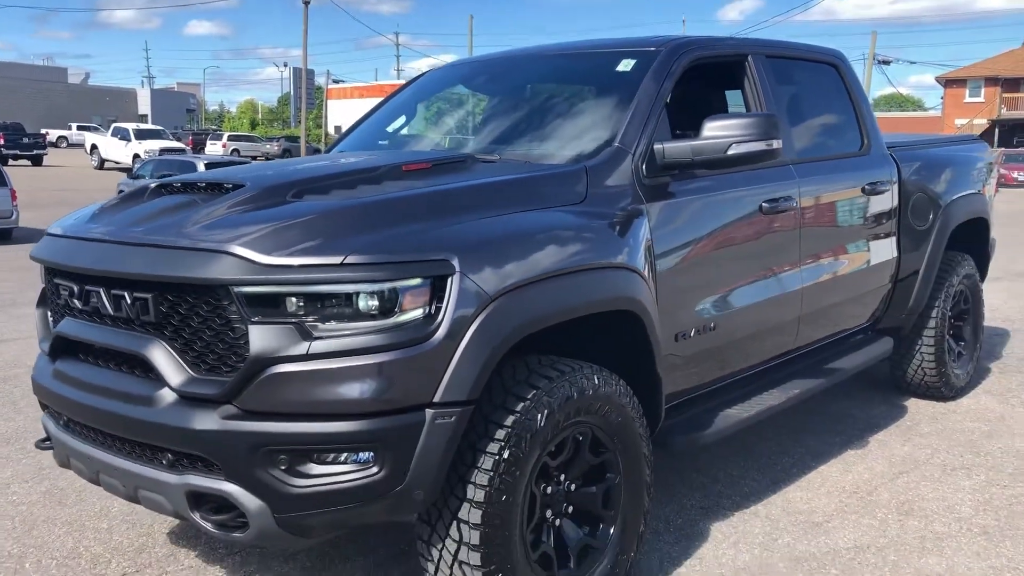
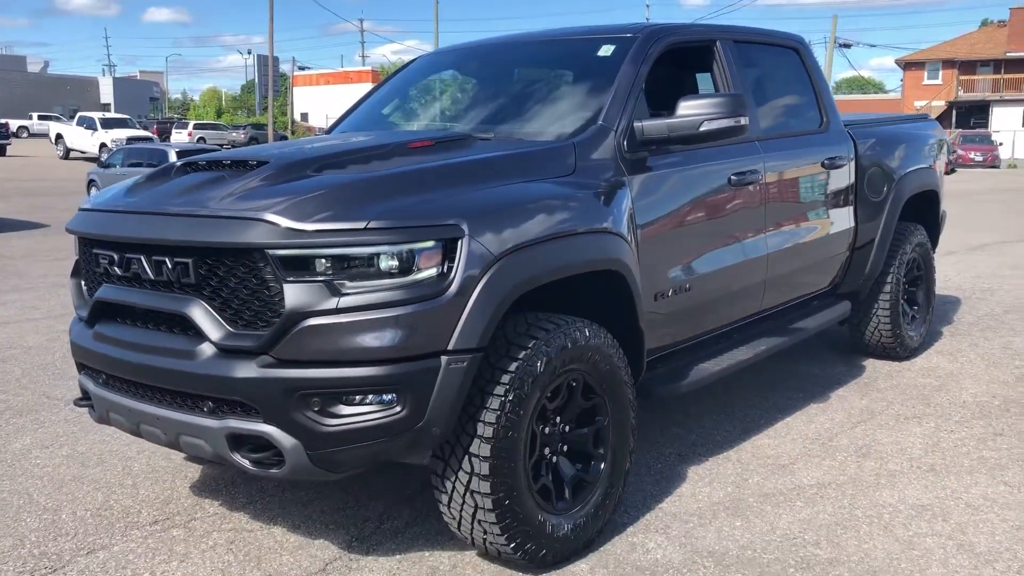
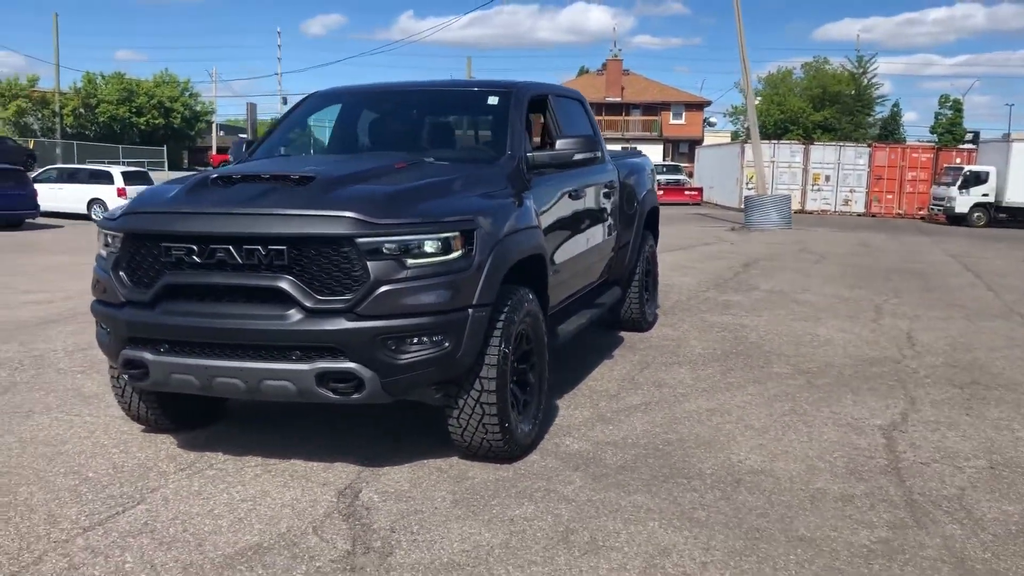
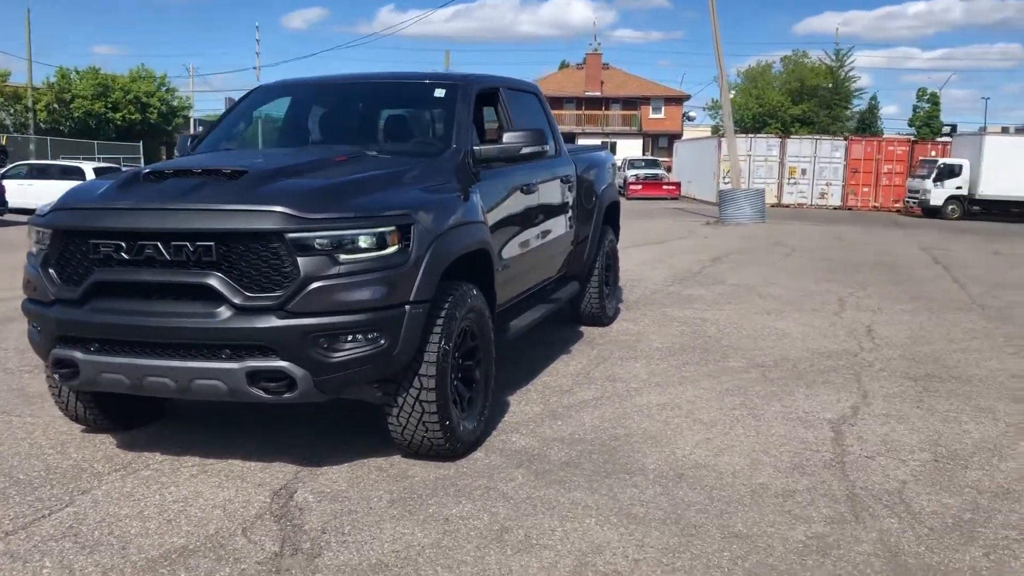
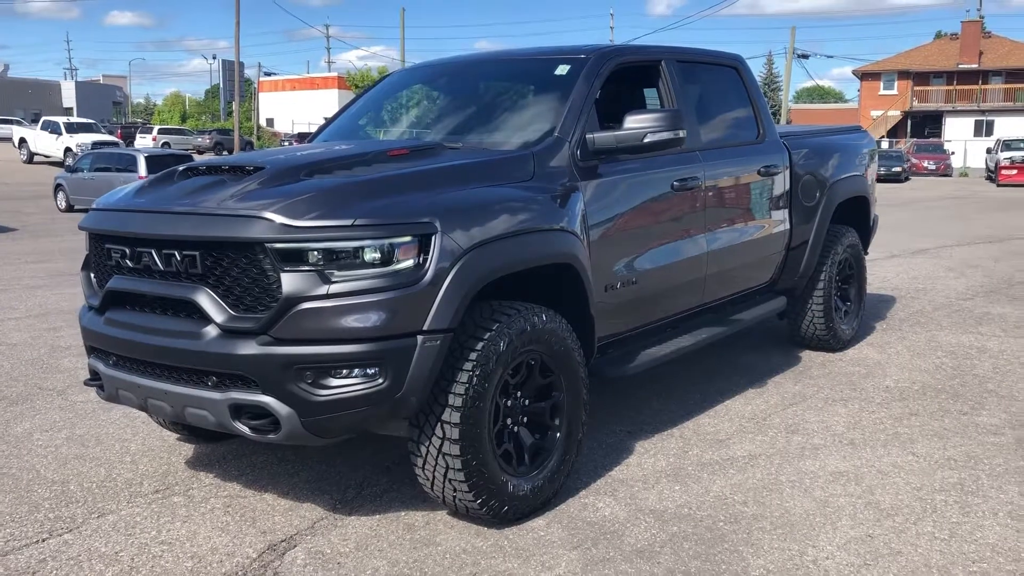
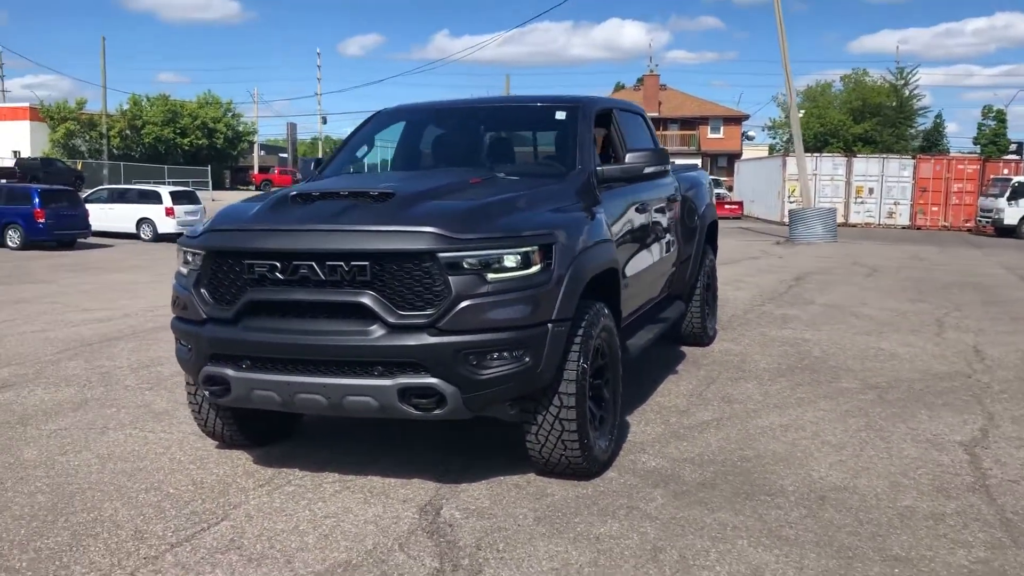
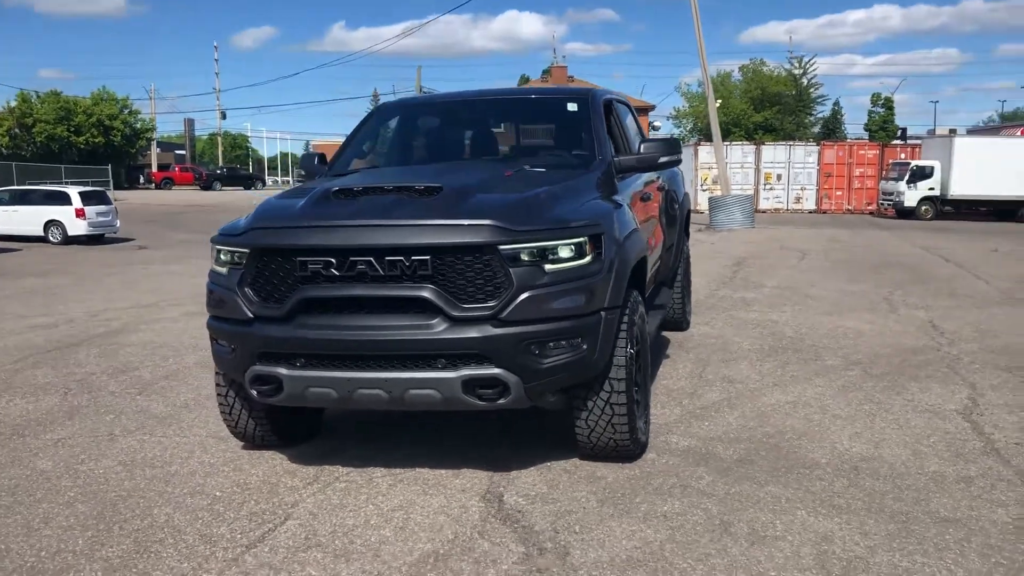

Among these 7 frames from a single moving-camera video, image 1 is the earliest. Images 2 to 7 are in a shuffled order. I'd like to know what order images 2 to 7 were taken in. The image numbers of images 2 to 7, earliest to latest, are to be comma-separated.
2, 5, 4, 3, 6, 7
